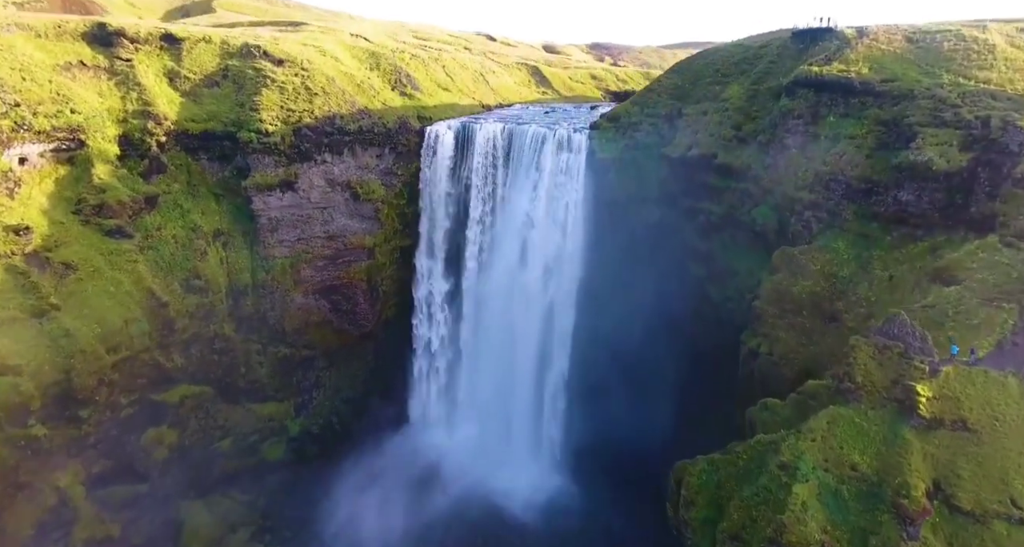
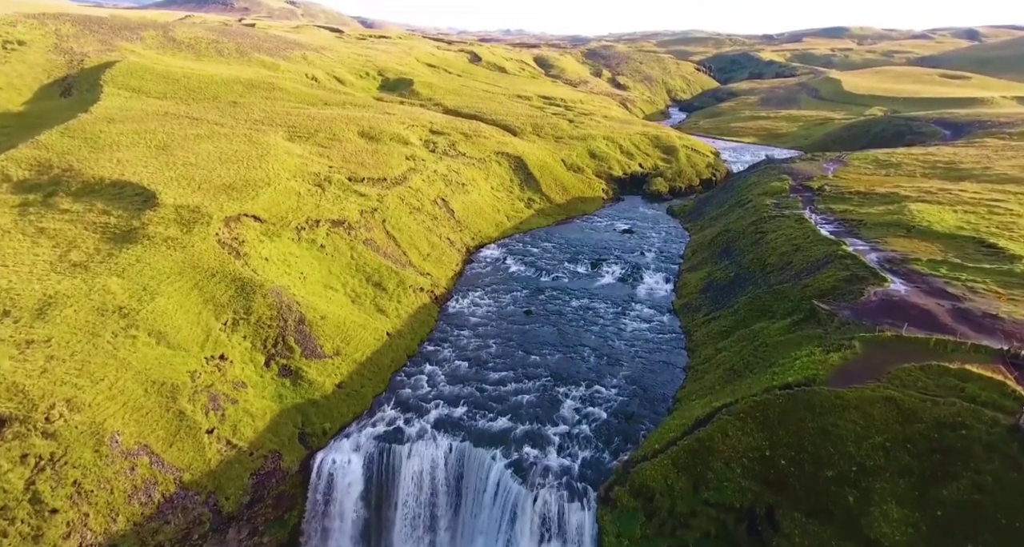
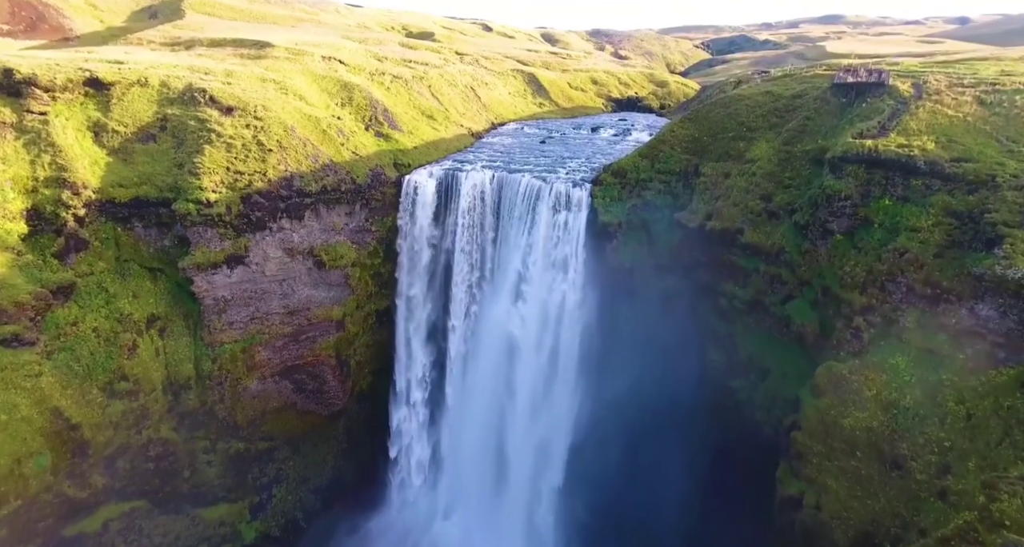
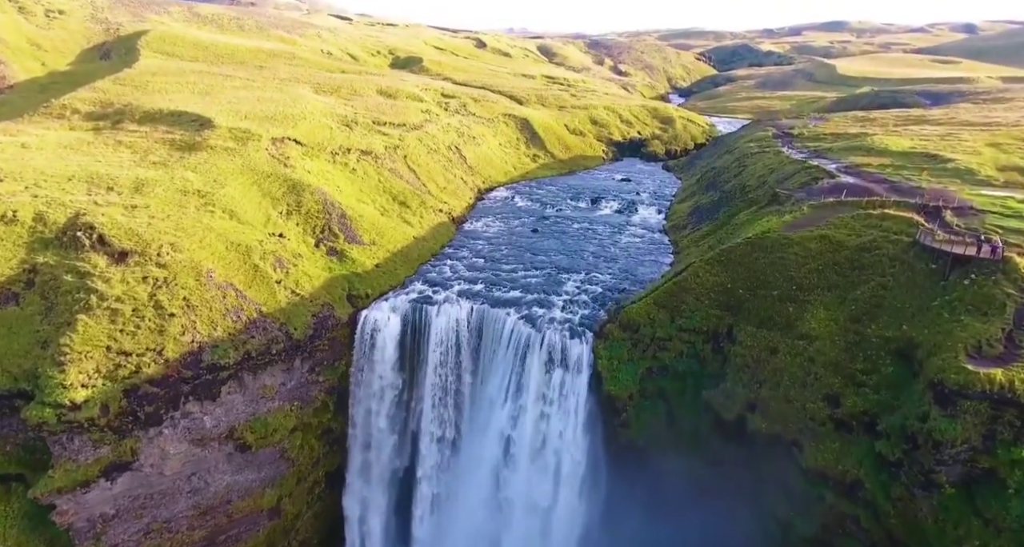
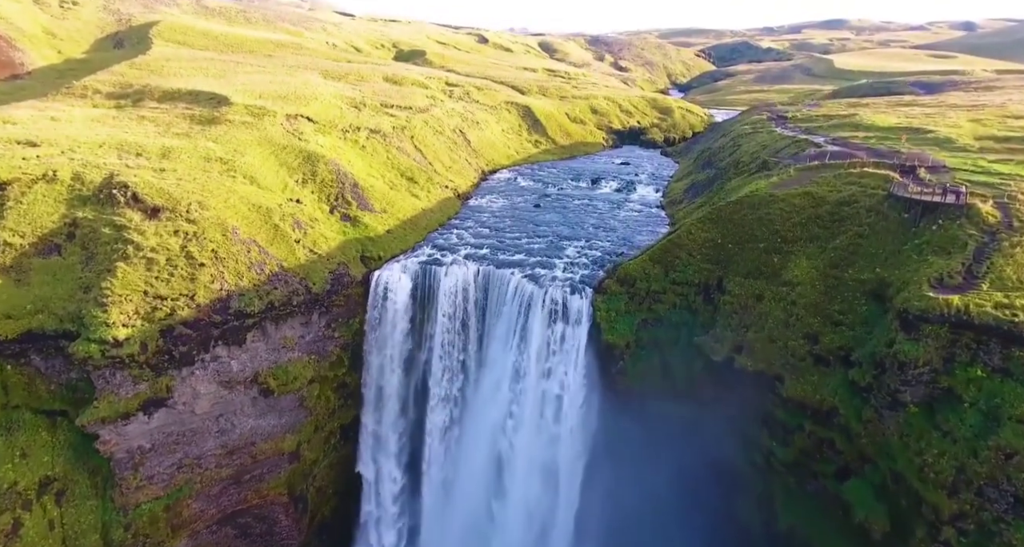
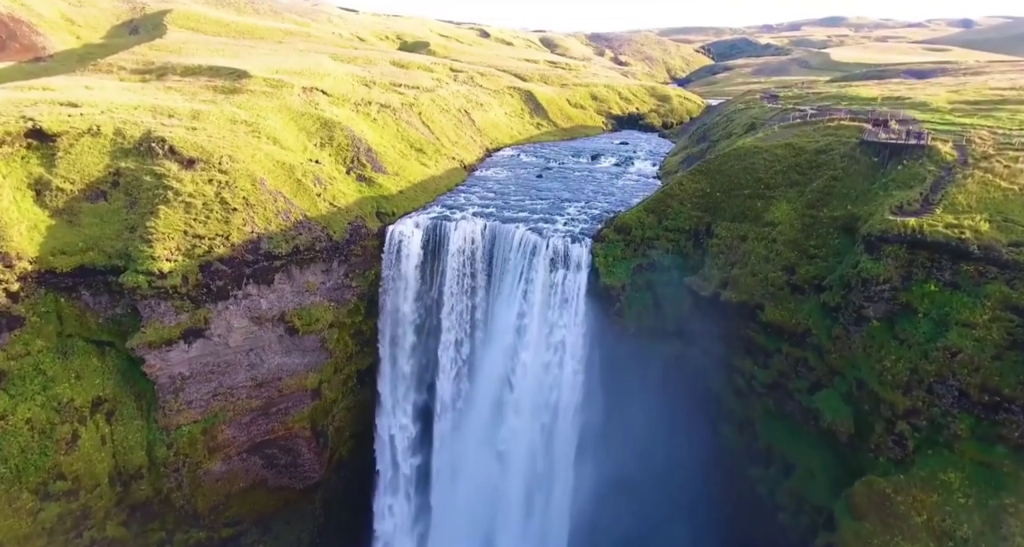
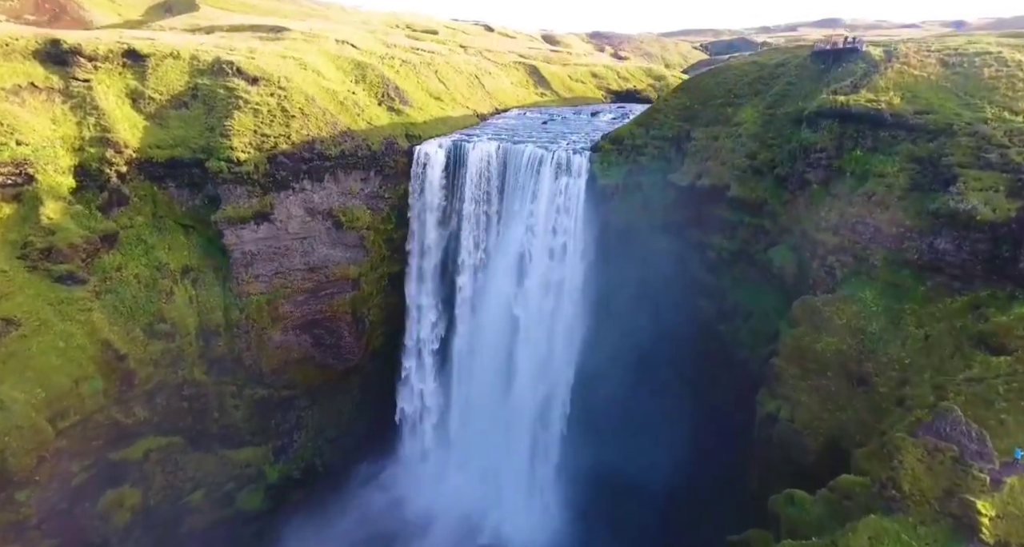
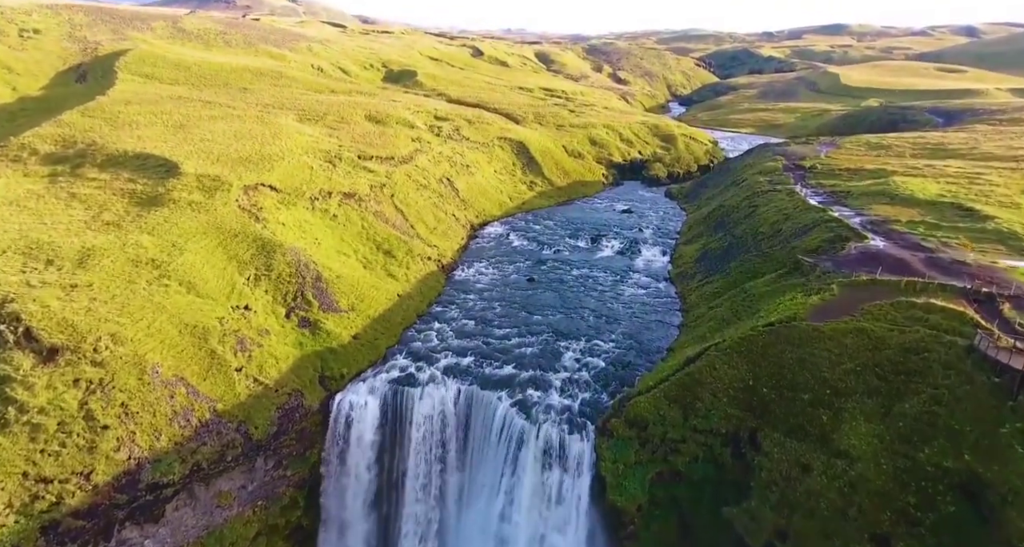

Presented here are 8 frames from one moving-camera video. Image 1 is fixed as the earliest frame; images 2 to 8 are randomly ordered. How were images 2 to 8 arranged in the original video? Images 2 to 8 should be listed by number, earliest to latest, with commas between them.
7, 3, 6, 5, 4, 8, 2
